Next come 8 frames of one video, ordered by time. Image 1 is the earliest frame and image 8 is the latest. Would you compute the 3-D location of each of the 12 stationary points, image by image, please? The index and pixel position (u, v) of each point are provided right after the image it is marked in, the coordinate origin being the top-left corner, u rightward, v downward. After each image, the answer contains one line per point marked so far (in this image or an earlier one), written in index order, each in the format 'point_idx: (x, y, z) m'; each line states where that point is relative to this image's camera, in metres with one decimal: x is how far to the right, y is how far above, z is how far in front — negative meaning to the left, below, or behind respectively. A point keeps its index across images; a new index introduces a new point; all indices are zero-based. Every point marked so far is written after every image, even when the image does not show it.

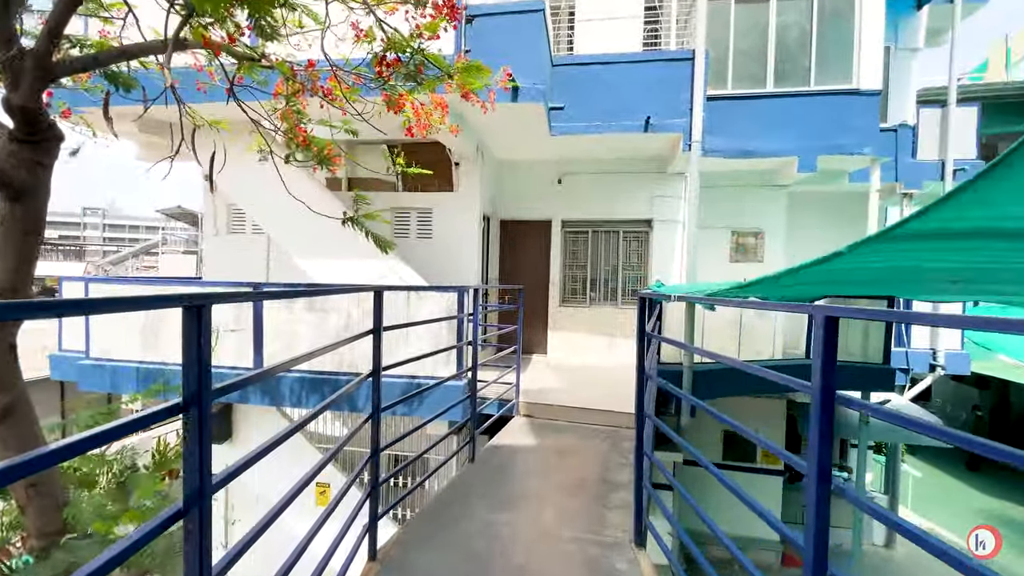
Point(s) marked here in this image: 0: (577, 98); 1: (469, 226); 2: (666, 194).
0: (+0.8, +2.4, +6.1) m
1: (-0.6, +0.8, +6.4) m
2: (+2.3, +1.4, +7.1) m
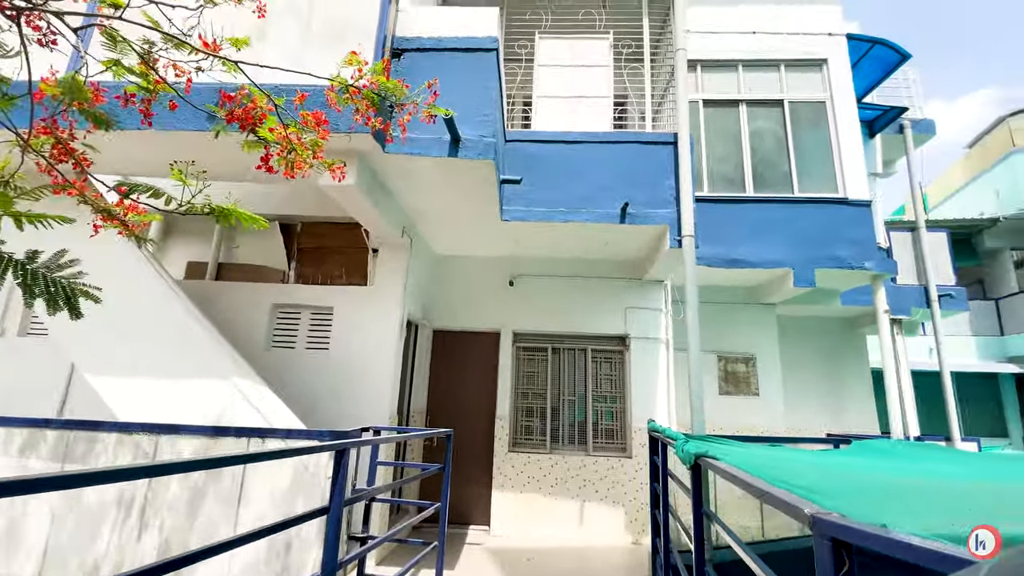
0: (+0.3, +1.1, +4.8) m
1: (-1.3, -0.4, +4.5) m
2: (+1.6, -0.2, +5.7) m
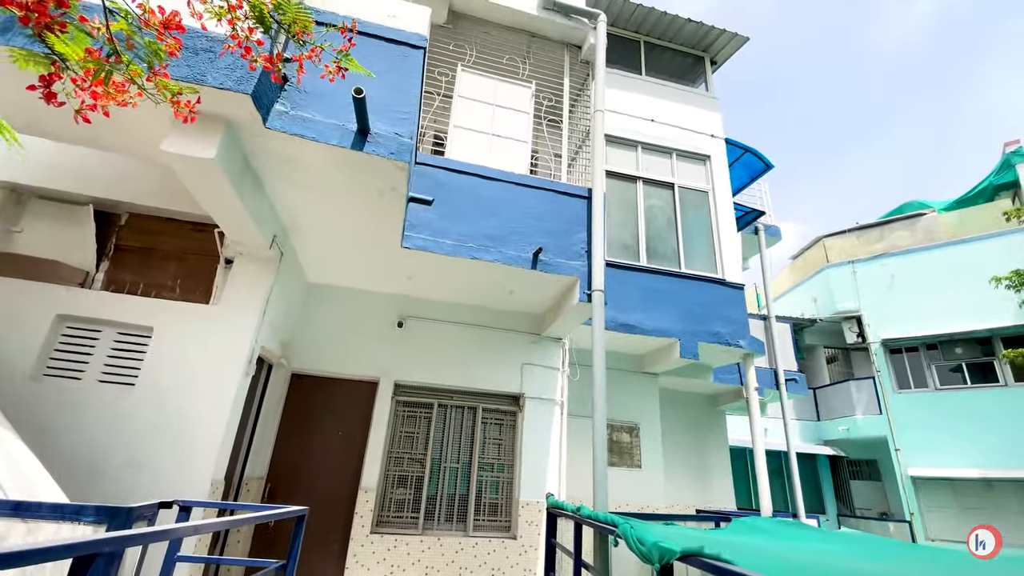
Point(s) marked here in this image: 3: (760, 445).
0: (-0.6, +0.7, +4.3) m
1: (-2.1, -0.6, +3.4) m
2: (+0.3, -0.8, +5.3) m
3: (+3.6, -2.4, +7.2) m
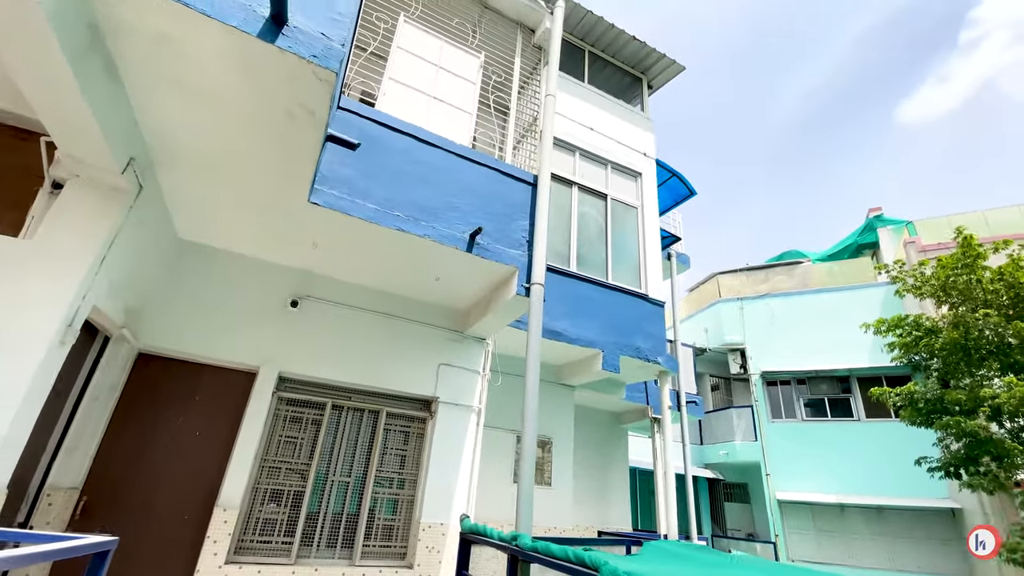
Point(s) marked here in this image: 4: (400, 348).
0: (-1.0, +0.9, +3.6) m
1: (-2.5, -0.2, +2.4) m
2: (-0.5, -0.8, +4.7) m
3: (+2.1, -2.7, +7.1) m
4: (-1.0, -0.6, +4.5) m
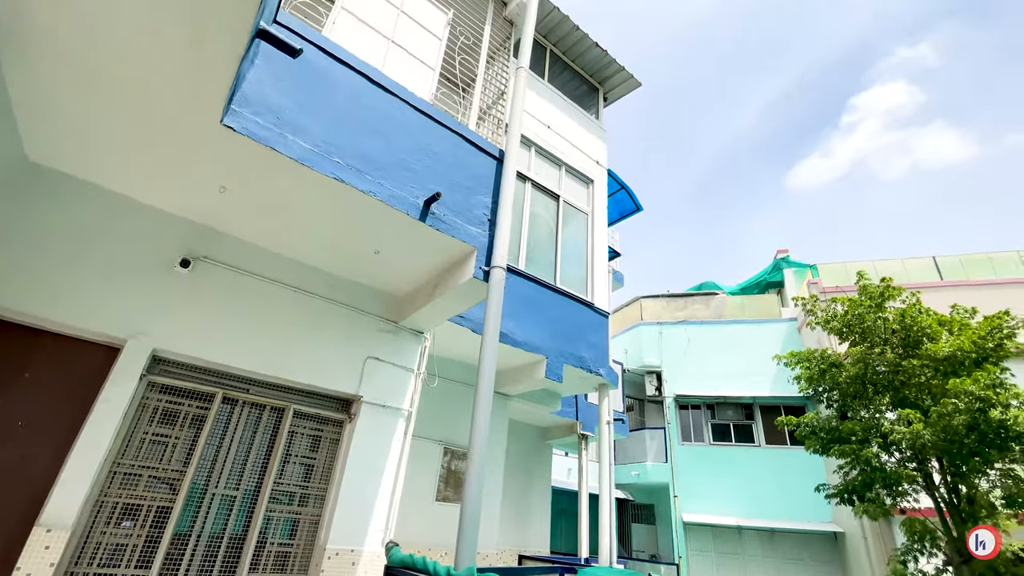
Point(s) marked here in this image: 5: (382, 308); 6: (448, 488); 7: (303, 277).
0: (-1.2, +1.1, +2.9) m
1: (-2.5, +0.2, +1.4) m
2: (-1.0, -0.6, +4.0) m
3: (+1.0, -2.9, +6.8) m
4: (-1.5, -0.4, +3.7) m
5: (-1.1, -0.2, +4.1) m
6: (-0.7, -2.2, +5.2) m
7: (-1.6, +0.1, +3.7) m
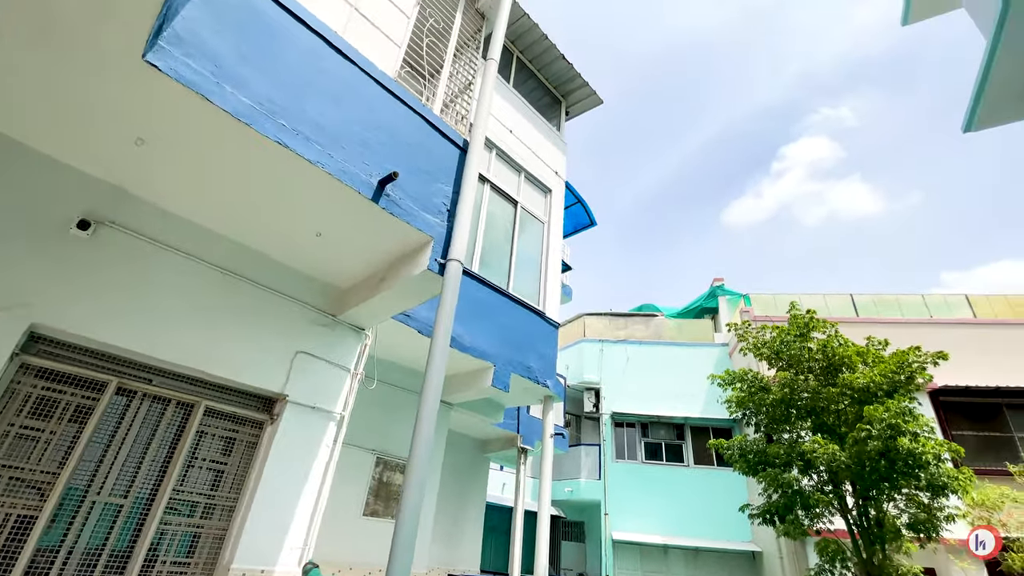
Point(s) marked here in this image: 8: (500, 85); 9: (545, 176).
0: (-1.3, +1.3, +2.5) m
1: (-2.6, +0.4, +0.9) m
2: (-1.4, -0.5, +3.6) m
3: (+0.1, -3.0, +6.5) m
4: (-1.8, -0.2, +3.3) m
5: (-1.5, -0.1, +3.7) m
6: (-1.4, -2.2, +4.8) m
7: (-2.0, +0.2, +3.3) m
8: (-0.2, +3.1, +7.2) m
9: (+0.5, +1.7, +7.2) m
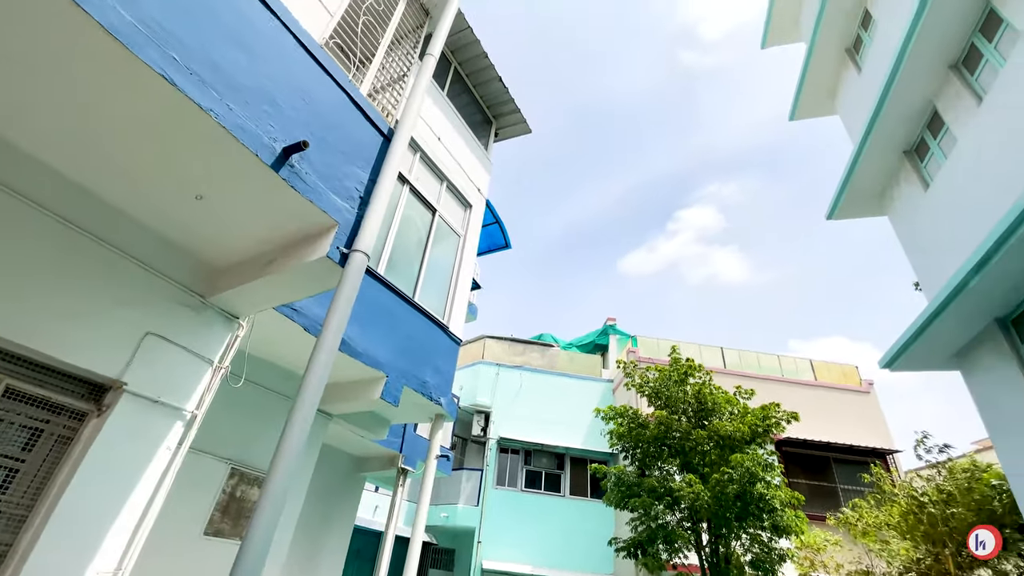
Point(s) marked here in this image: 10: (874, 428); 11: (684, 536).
0: (-1.6, +1.4, +2.1) m
1: (-2.6, +0.8, +0.3) m
2: (-2.1, -0.3, +3.0) m
3: (-1.6, -3.1, +6.1) m
4: (-2.4, 0.0, +2.7) m
5: (-2.1, +0.1, +3.2) m
6: (-2.5, -2.0, +4.2) m
7: (-2.5, +0.4, +2.7) m
8: (-1.2, +2.9, +7.0) m
9: (-0.7, +1.5, +7.1) m
10: (+9.6, -3.7, +12.6) m
11: (+3.2, -4.6, +8.7) m
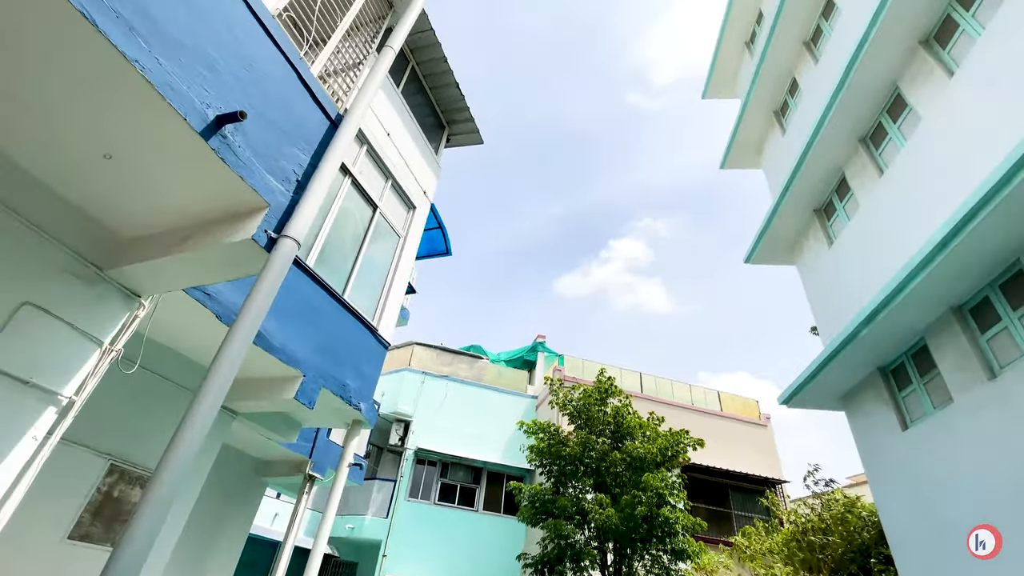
0: (-1.7, +1.6, +1.9) m
1: (-2.5, +1.1, -0.1) m
2: (-2.5, -0.2, +2.7) m
3: (-2.7, -3.0, +5.7) m
4: (-2.7, +0.2, +2.3) m
5: (-2.5, +0.3, +2.8) m
6: (-3.2, -1.8, +3.7) m
7: (-2.7, +0.7, +2.3) m
8: (-1.8, +2.9, +6.9) m
9: (-1.5, +1.4, +6.9) m
10: (+7.4, -4.9, +13.6) m
11: (+1.5, -5.0, +8.9) m
